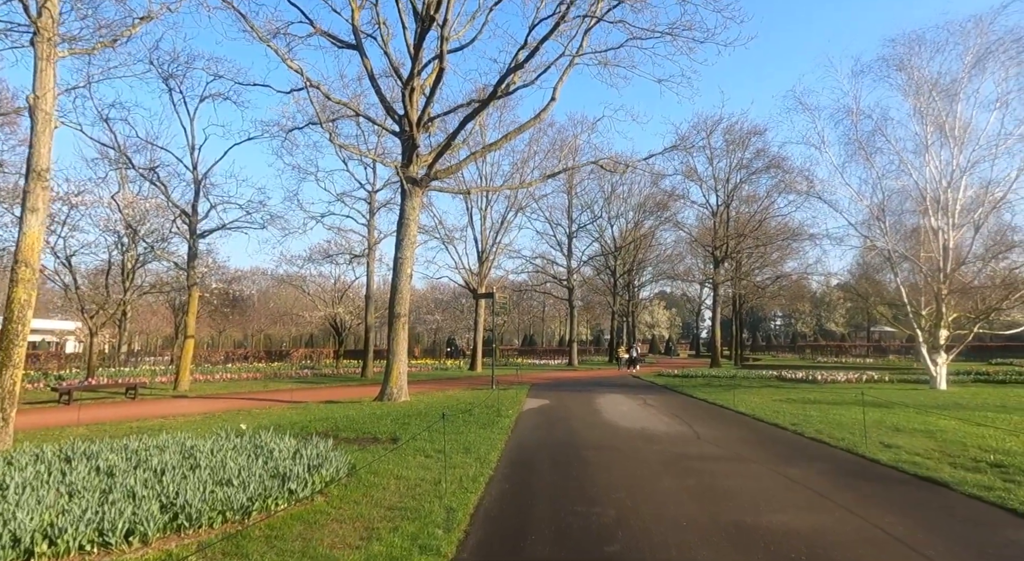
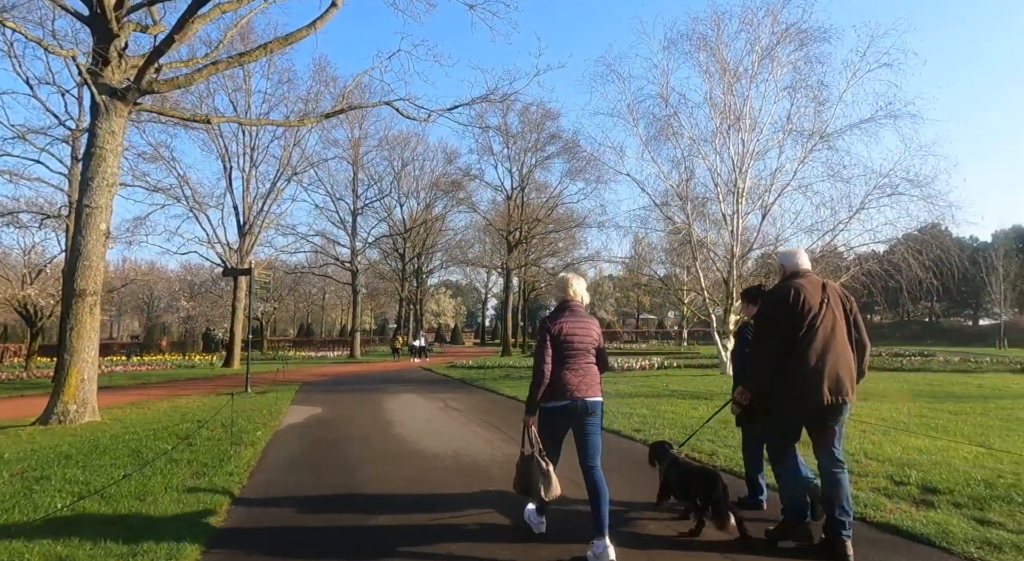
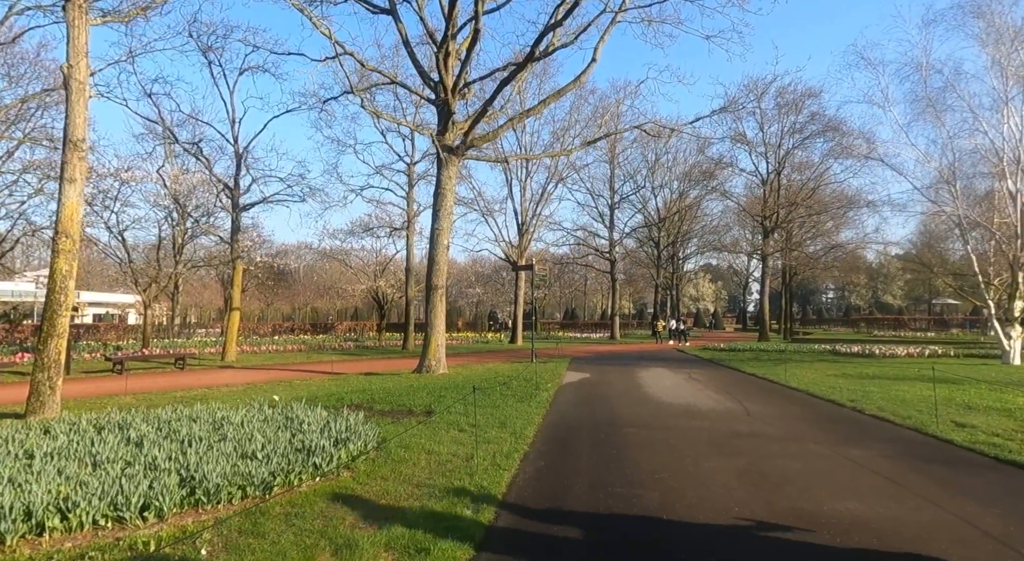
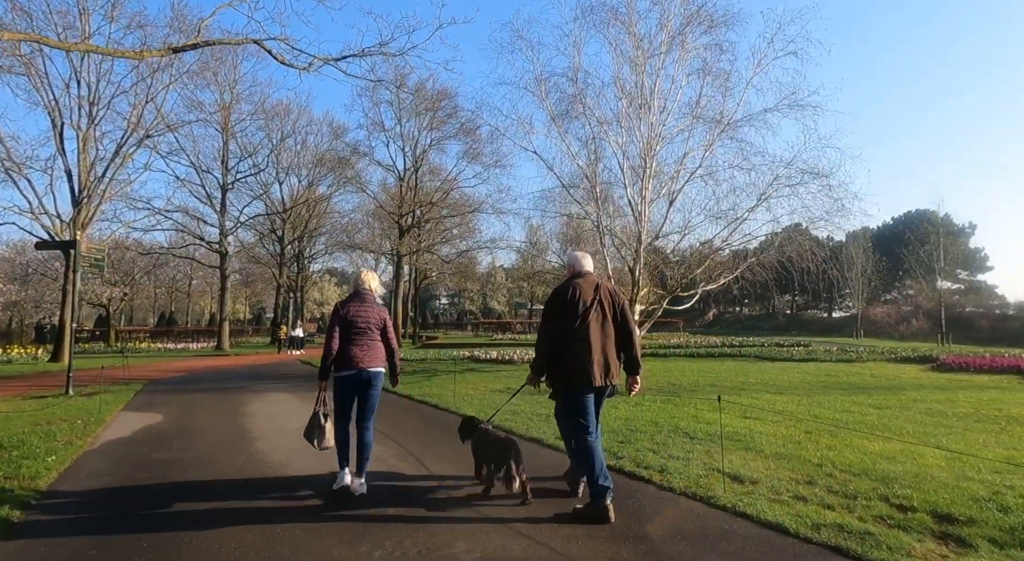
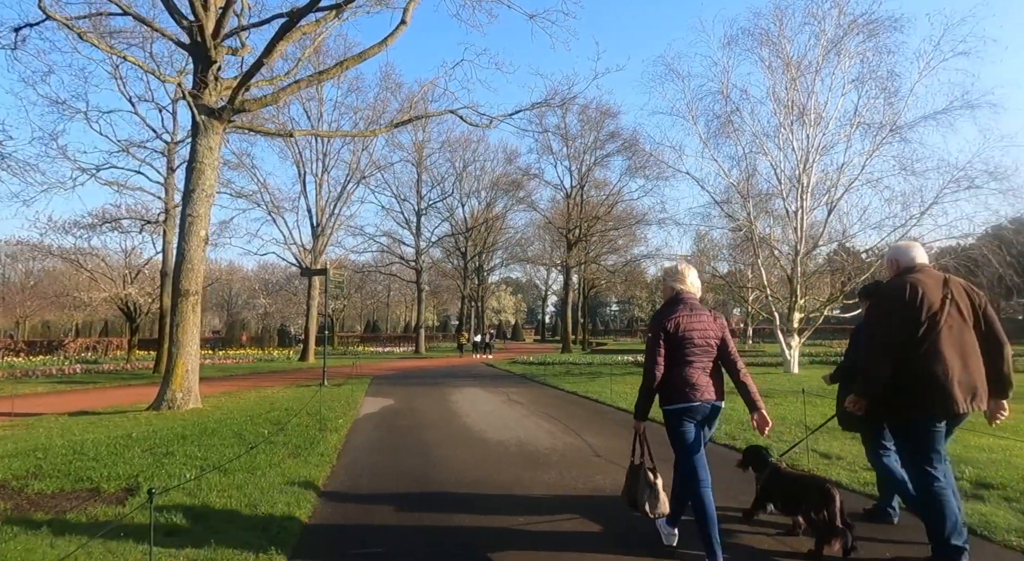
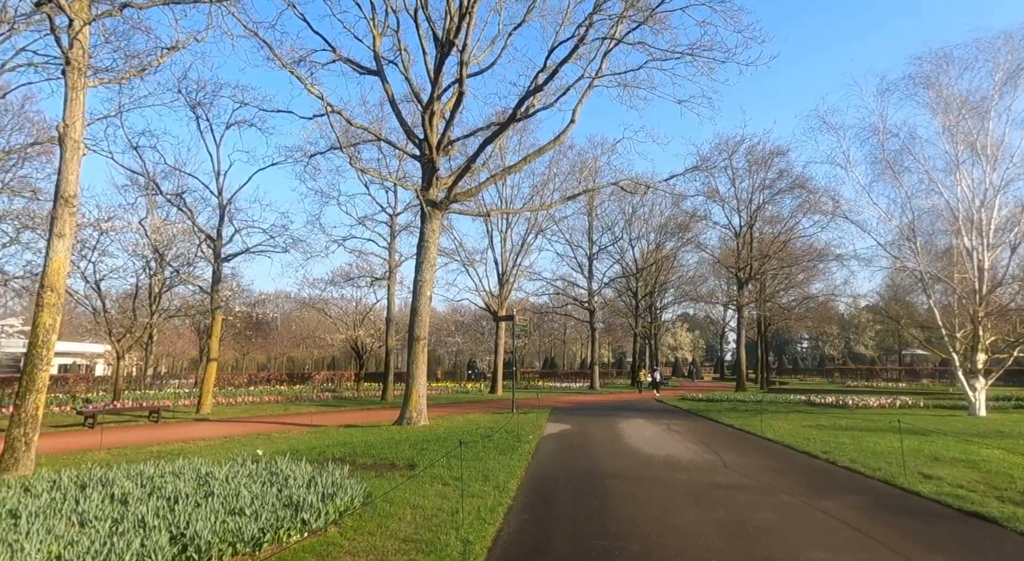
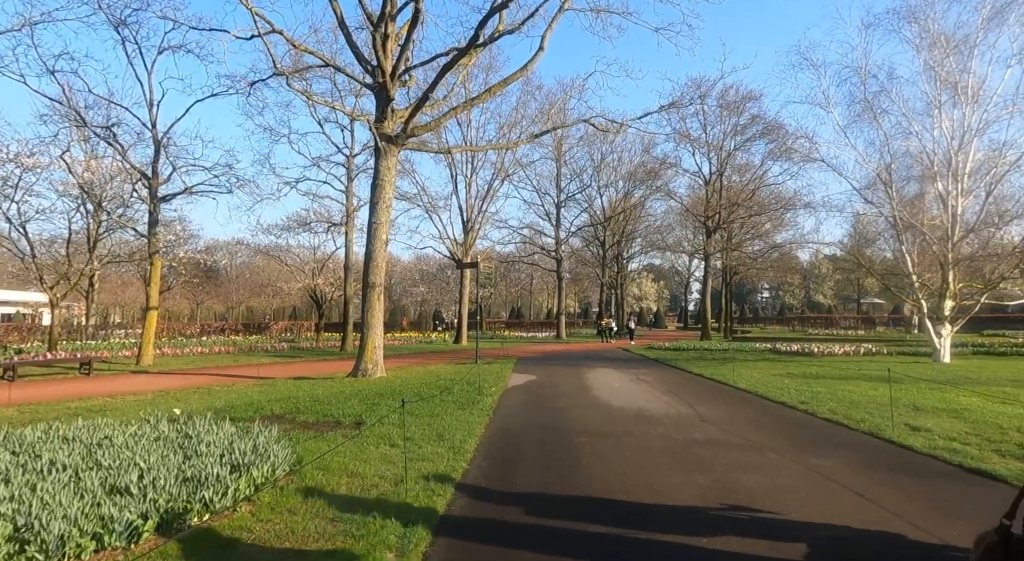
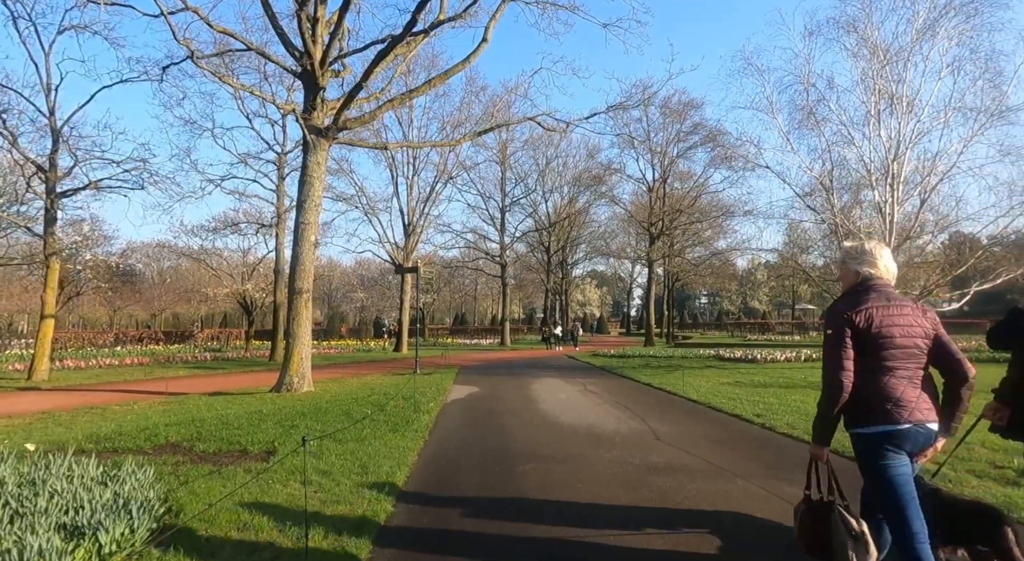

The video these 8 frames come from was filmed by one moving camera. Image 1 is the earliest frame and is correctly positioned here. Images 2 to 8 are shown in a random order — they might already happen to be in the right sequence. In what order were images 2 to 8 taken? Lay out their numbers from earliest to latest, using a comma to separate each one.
6, 3, 7, 8, 5, 2, 4
